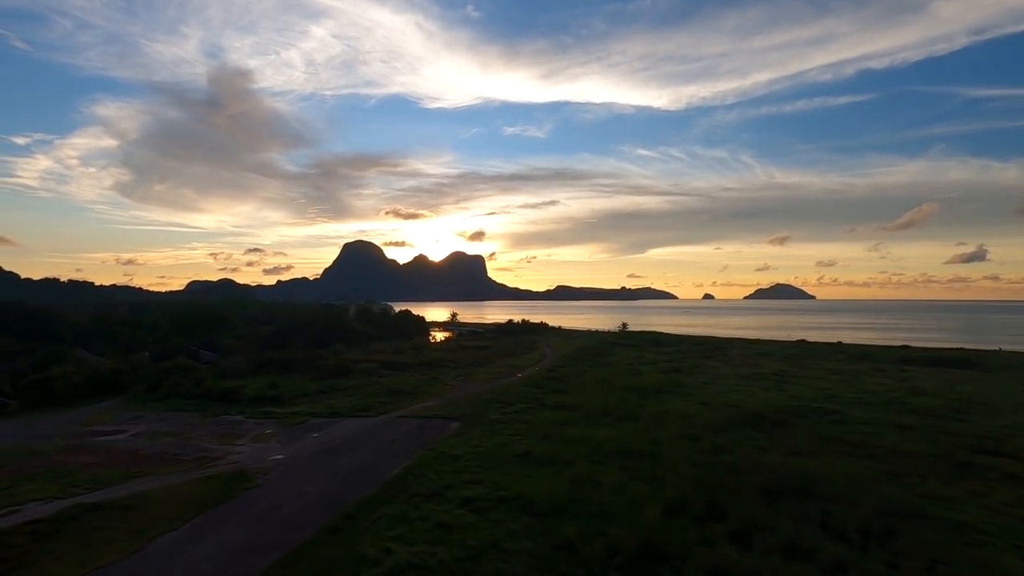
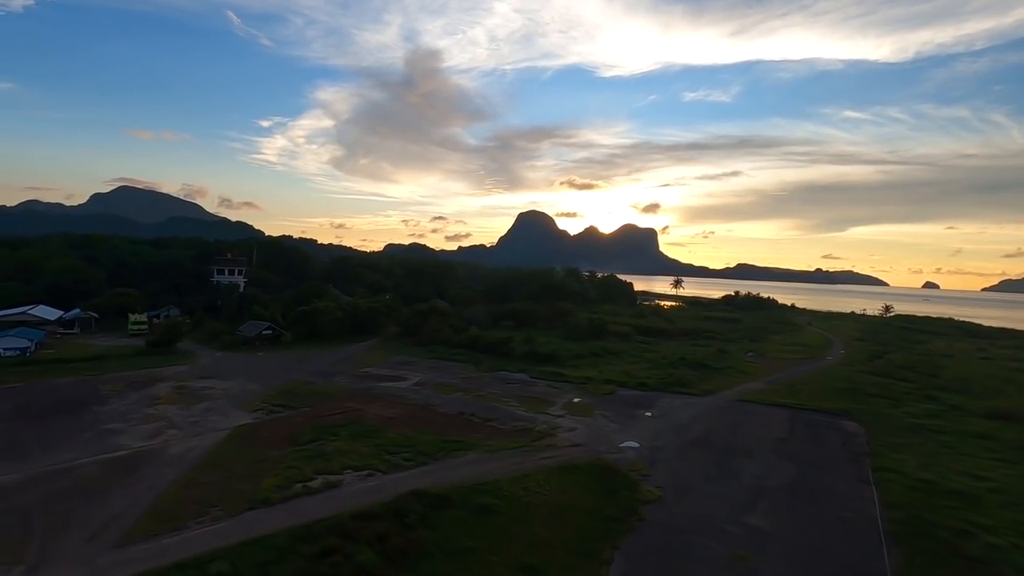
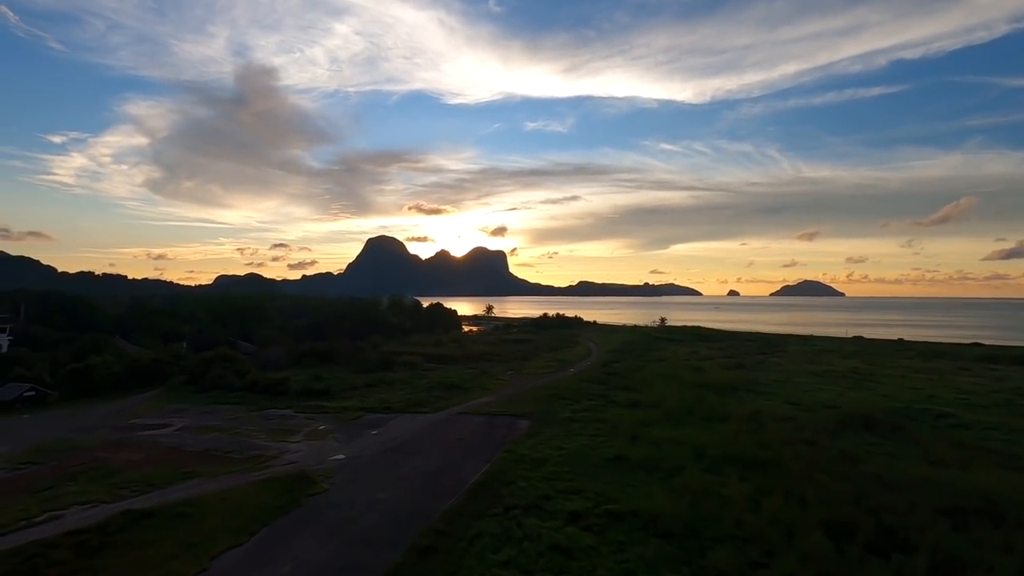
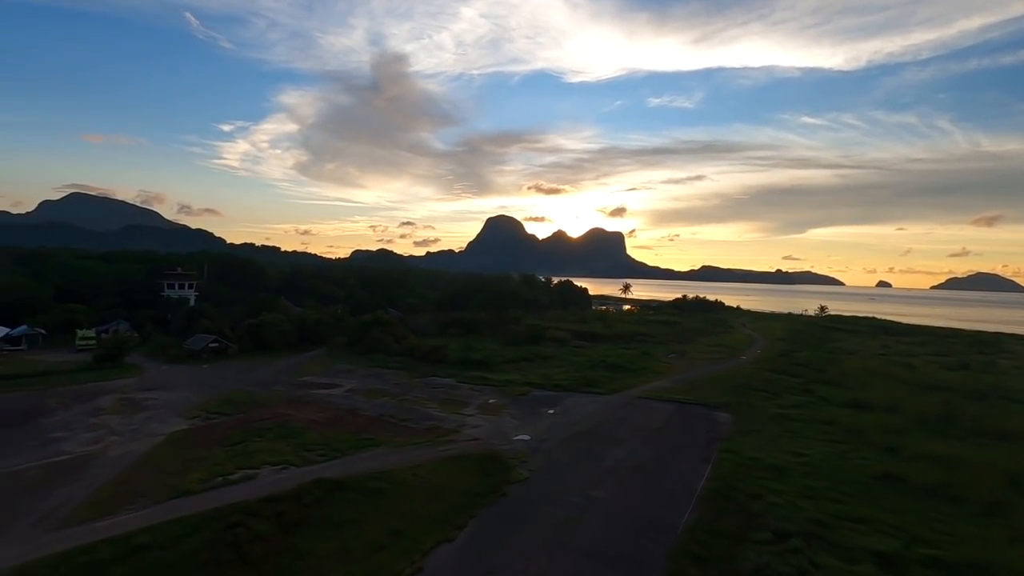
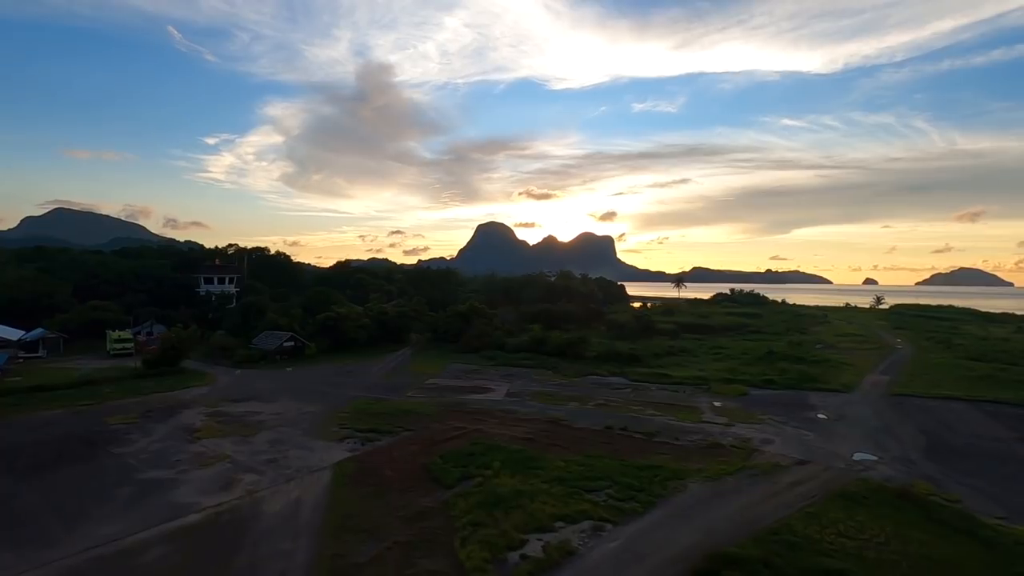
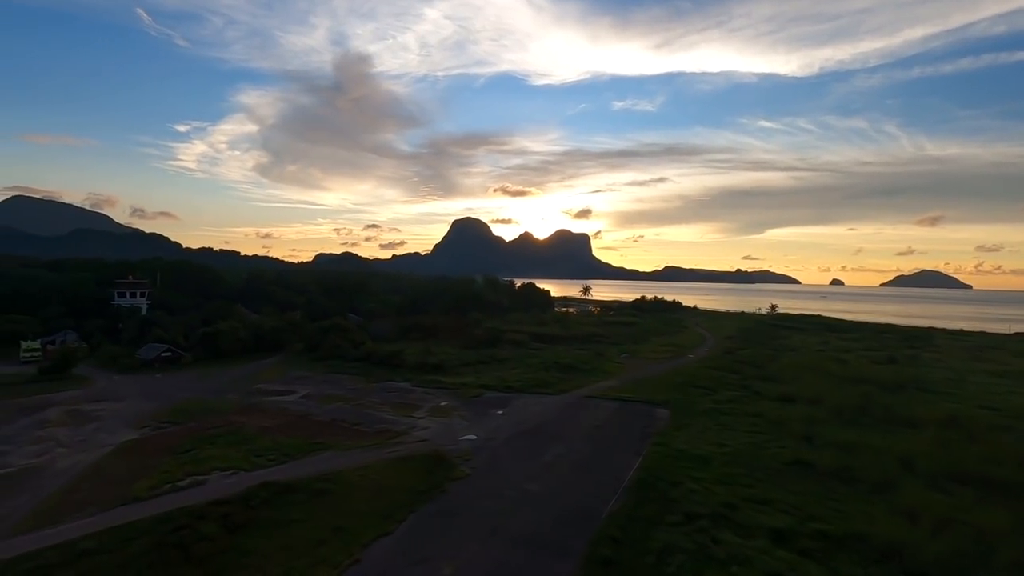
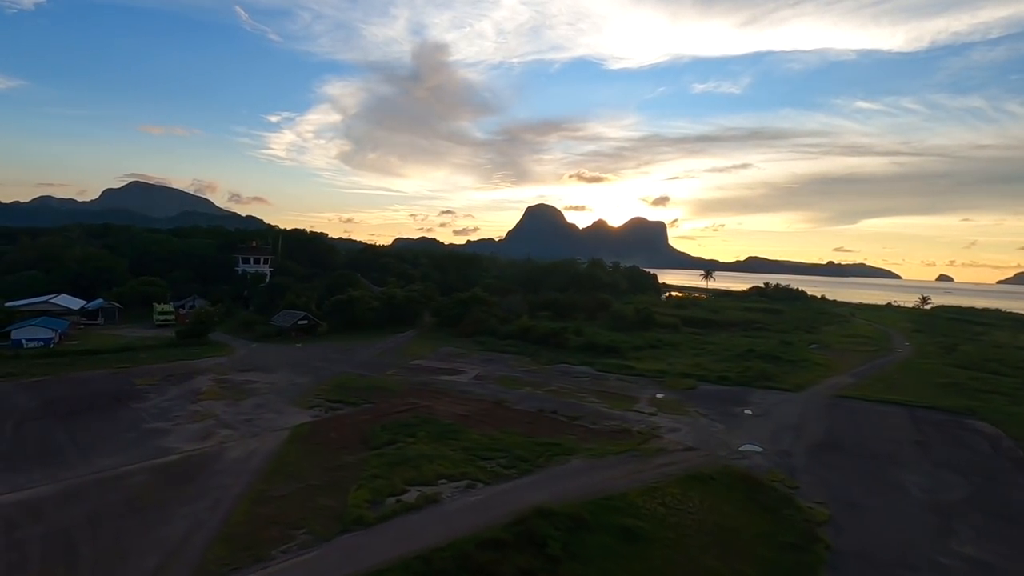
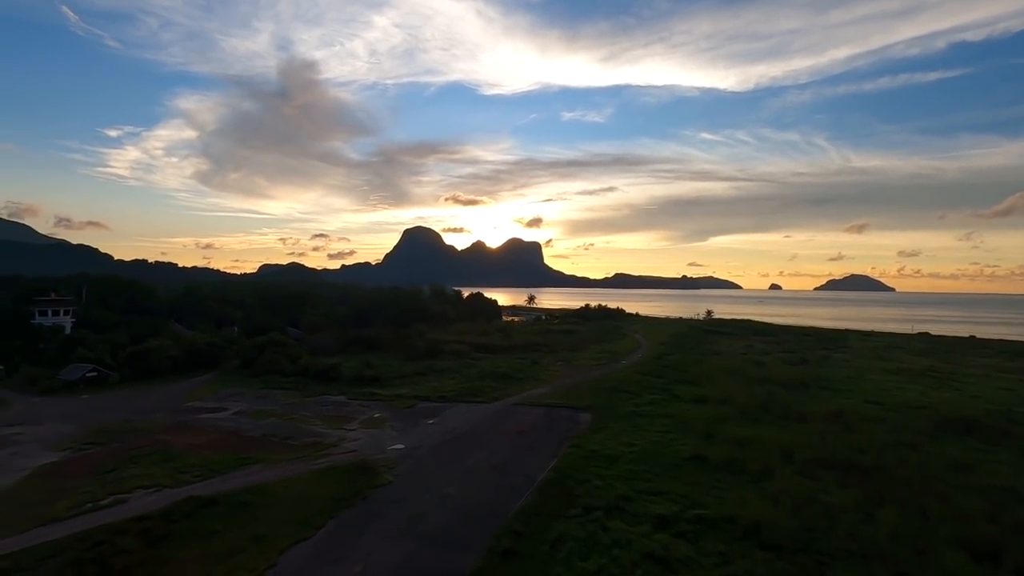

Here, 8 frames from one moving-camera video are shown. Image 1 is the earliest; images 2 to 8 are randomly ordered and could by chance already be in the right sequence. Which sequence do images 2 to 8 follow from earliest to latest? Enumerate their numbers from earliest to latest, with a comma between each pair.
3, 8, 6, 4, 2, 7, 5
